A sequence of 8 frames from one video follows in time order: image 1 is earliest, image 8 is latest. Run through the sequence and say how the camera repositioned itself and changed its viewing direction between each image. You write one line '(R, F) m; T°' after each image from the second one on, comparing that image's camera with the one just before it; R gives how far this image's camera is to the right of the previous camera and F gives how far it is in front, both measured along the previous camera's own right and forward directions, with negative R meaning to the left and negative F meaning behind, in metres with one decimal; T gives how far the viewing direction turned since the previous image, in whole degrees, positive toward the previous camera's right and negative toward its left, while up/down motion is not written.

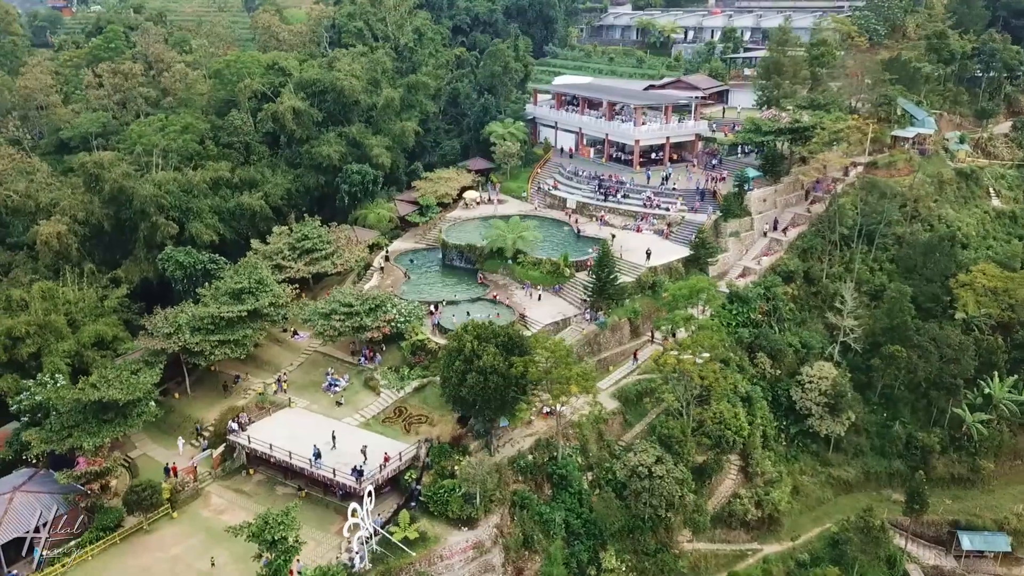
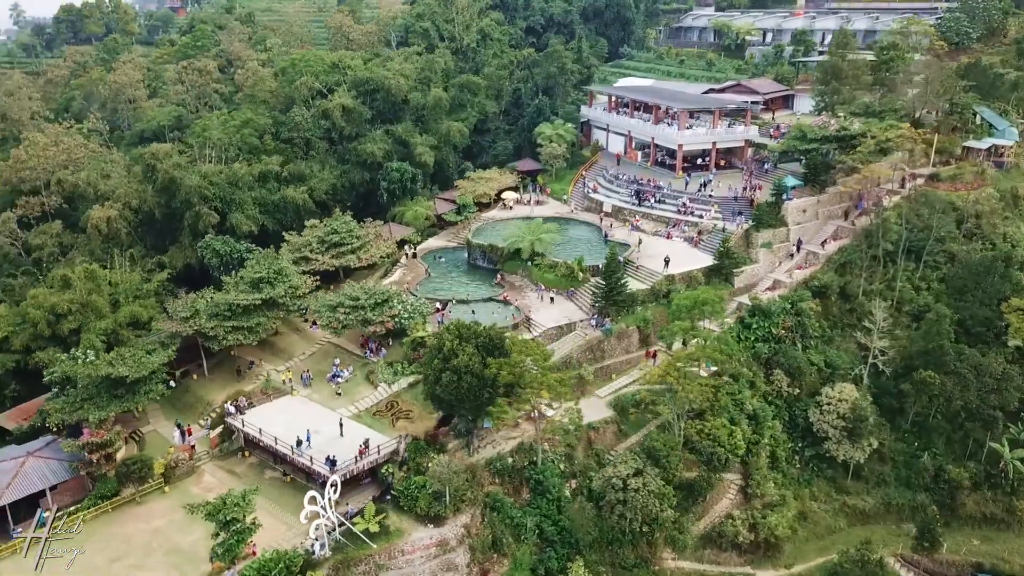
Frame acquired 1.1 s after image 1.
(+4.3, +0.4) m; -8°
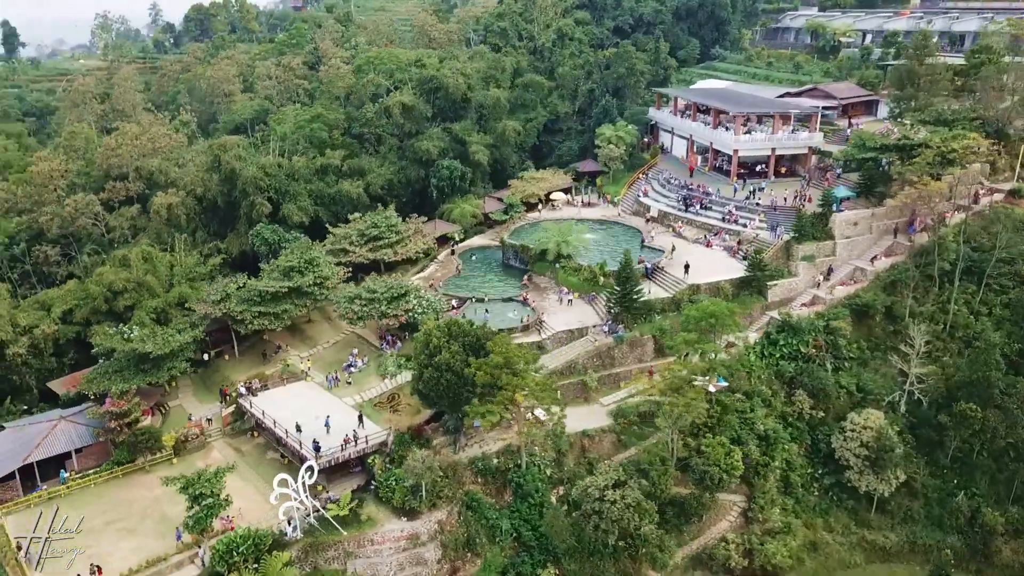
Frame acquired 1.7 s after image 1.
(+4.6, +0.5) m; -9°
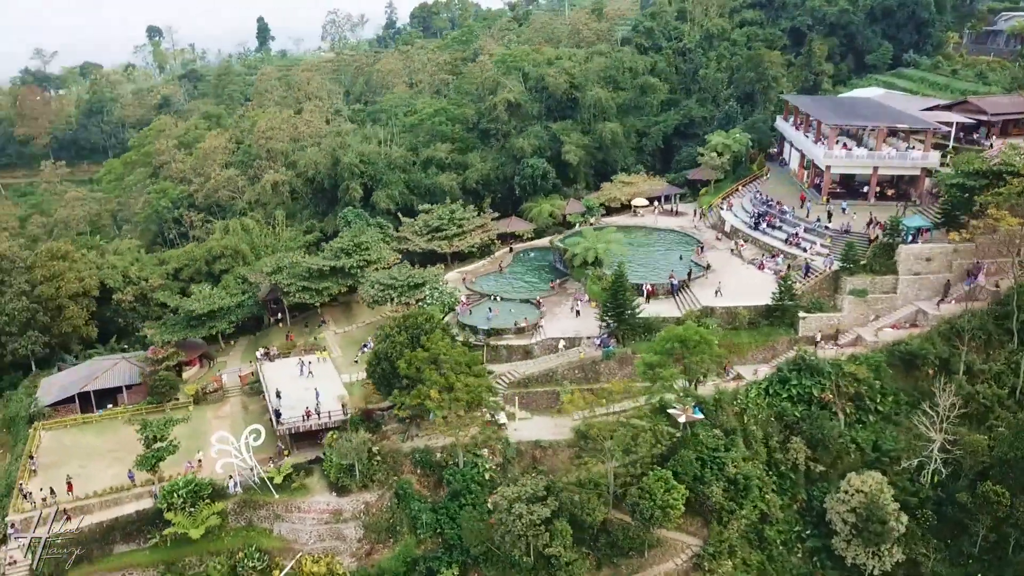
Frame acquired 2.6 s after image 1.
(+10.1, +1.8) m; -18°
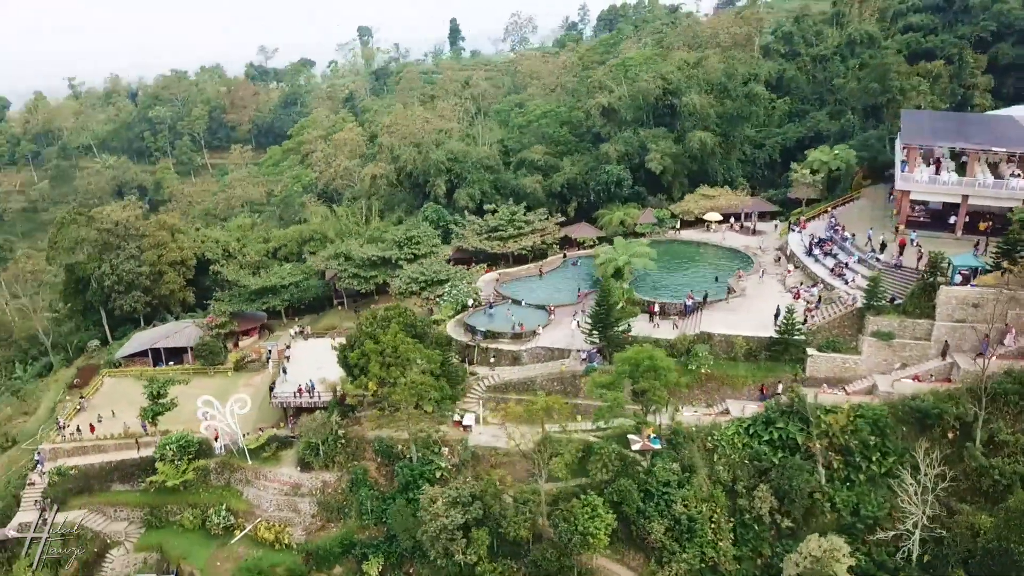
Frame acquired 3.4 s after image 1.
(+8.7, +1.4) m; -15°
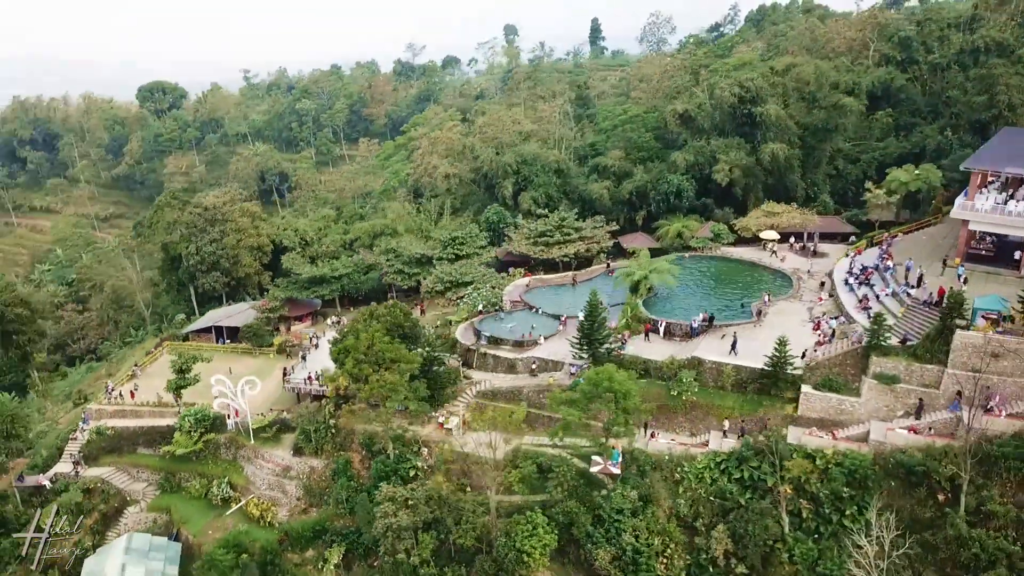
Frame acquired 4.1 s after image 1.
(+6.4, +0.8) m; -12°
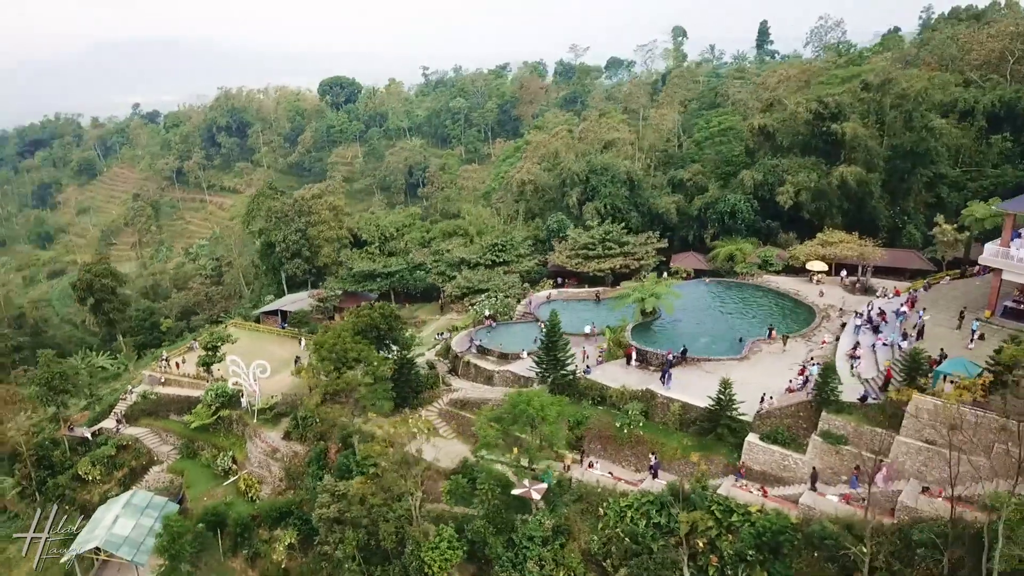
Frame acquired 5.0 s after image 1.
(+8.1, +1.0) m; -14°
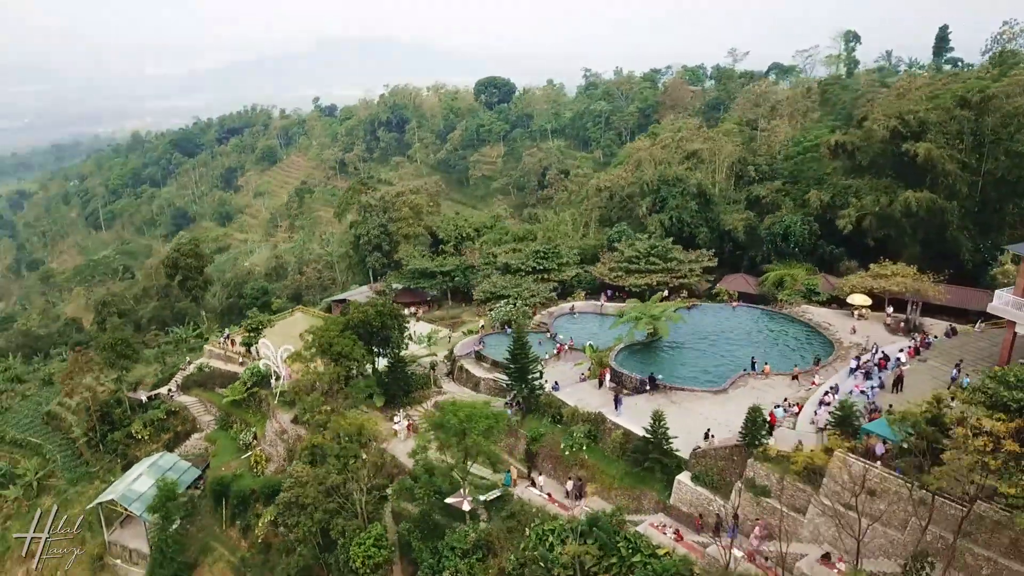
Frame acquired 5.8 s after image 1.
(+7.2, +1.0) m; -13°
